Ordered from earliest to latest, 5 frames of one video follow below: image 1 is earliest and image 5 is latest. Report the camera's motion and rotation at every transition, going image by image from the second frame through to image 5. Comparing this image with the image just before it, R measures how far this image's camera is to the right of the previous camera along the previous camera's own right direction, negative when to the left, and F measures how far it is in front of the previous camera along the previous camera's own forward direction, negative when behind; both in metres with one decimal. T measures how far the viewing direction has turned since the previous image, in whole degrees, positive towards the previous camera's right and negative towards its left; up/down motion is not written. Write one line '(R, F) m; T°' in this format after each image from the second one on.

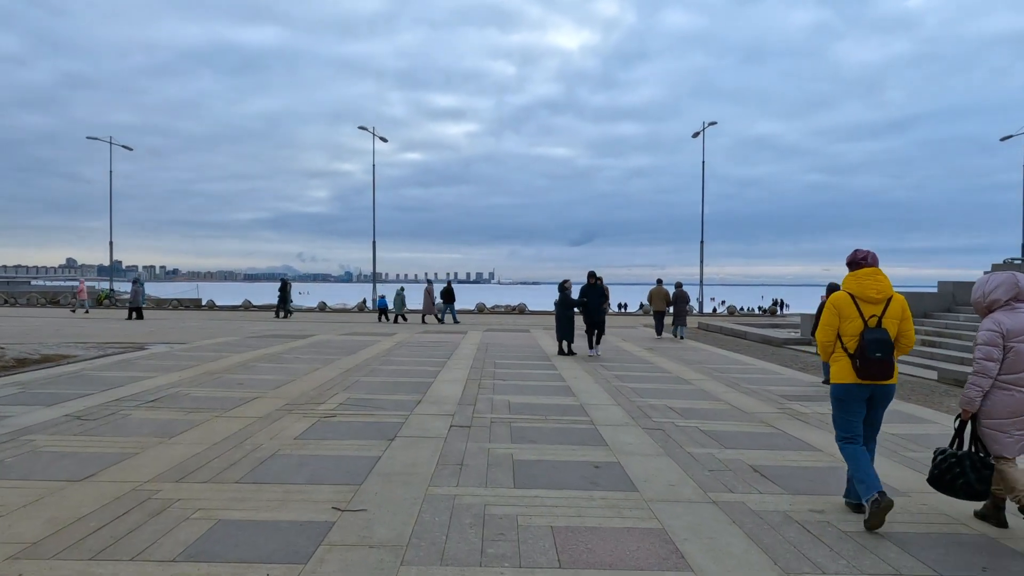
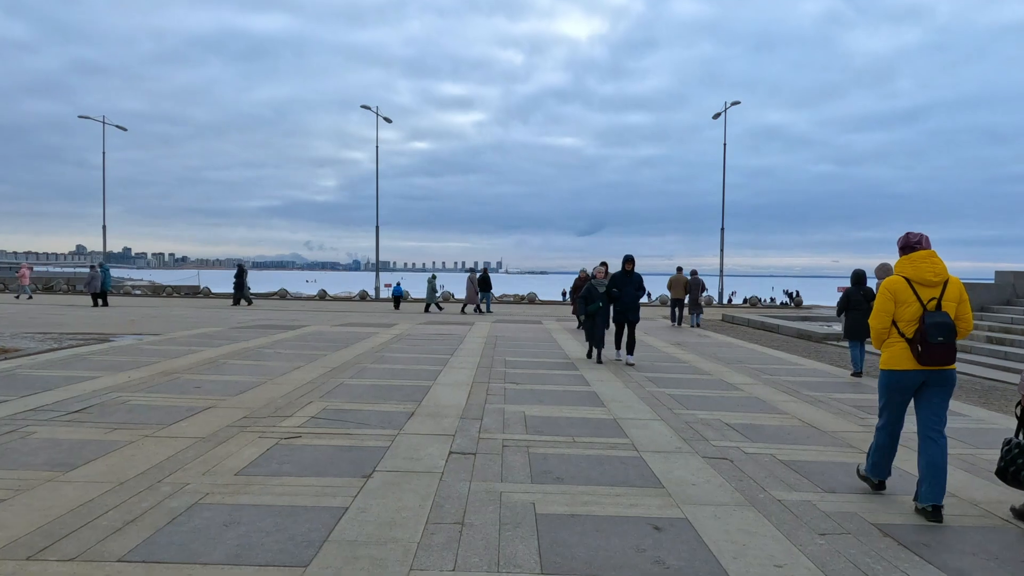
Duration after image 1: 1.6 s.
(-0.1, +1.7) m; -1°
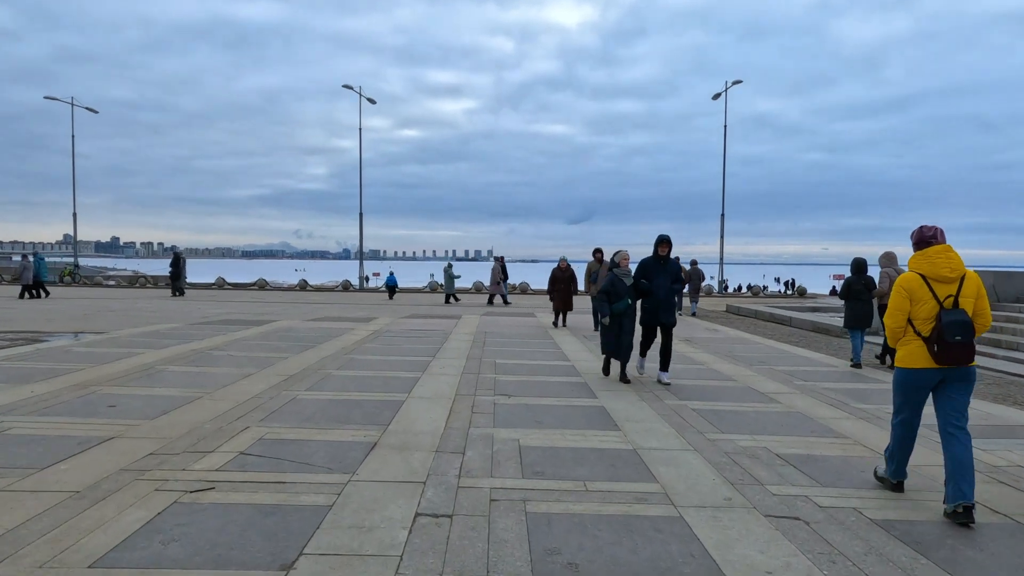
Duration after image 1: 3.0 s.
(0.0, +1.5) m; +1°
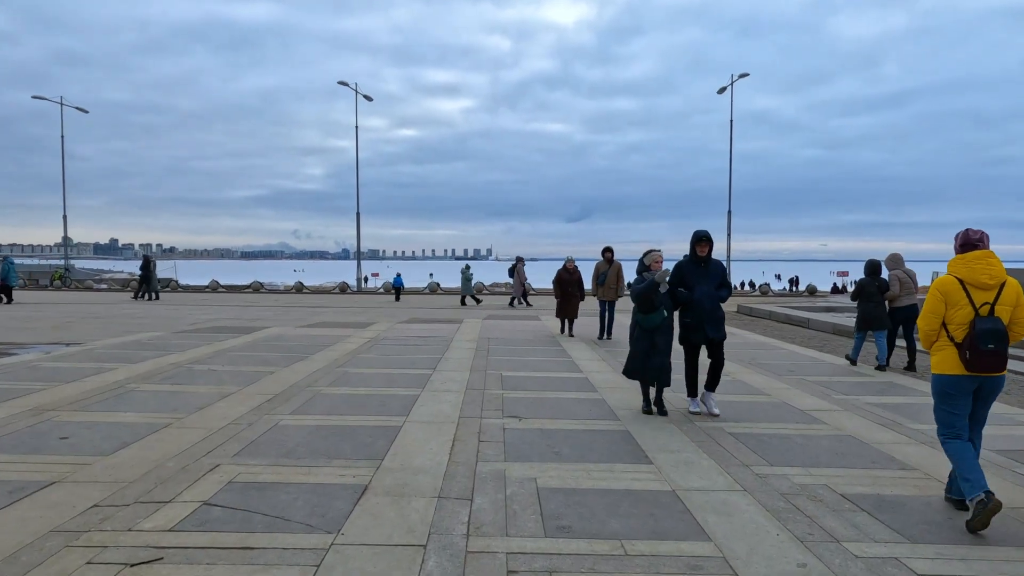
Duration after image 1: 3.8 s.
(-0.1, +0.8) m; 0°
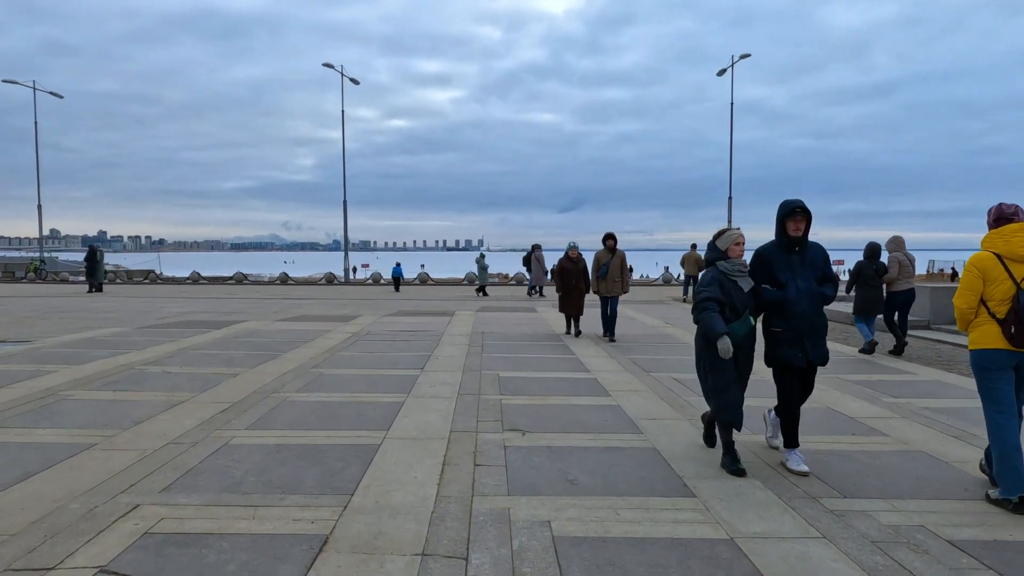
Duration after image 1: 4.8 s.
(-0.1, +1.1) m; +1°
